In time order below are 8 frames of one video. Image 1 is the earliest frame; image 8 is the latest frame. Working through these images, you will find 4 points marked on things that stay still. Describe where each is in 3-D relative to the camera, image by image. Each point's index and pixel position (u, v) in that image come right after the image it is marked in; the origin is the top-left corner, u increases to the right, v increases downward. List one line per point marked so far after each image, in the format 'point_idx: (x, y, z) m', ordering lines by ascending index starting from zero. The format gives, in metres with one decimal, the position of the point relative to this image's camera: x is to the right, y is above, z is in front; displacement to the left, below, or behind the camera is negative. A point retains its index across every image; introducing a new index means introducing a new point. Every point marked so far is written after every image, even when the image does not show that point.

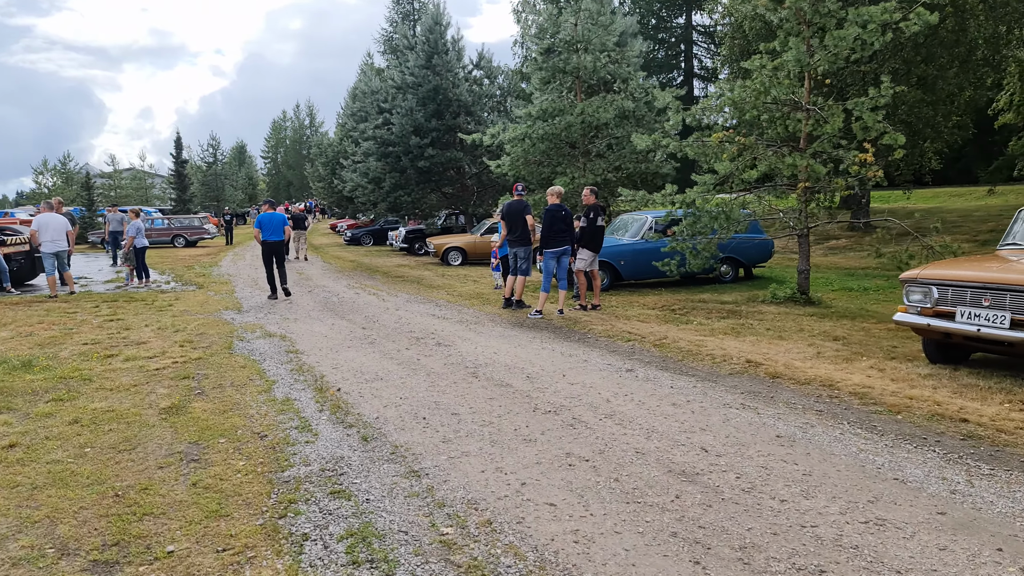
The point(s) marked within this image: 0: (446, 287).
0: (-1.3, 0.0, +13.5) m
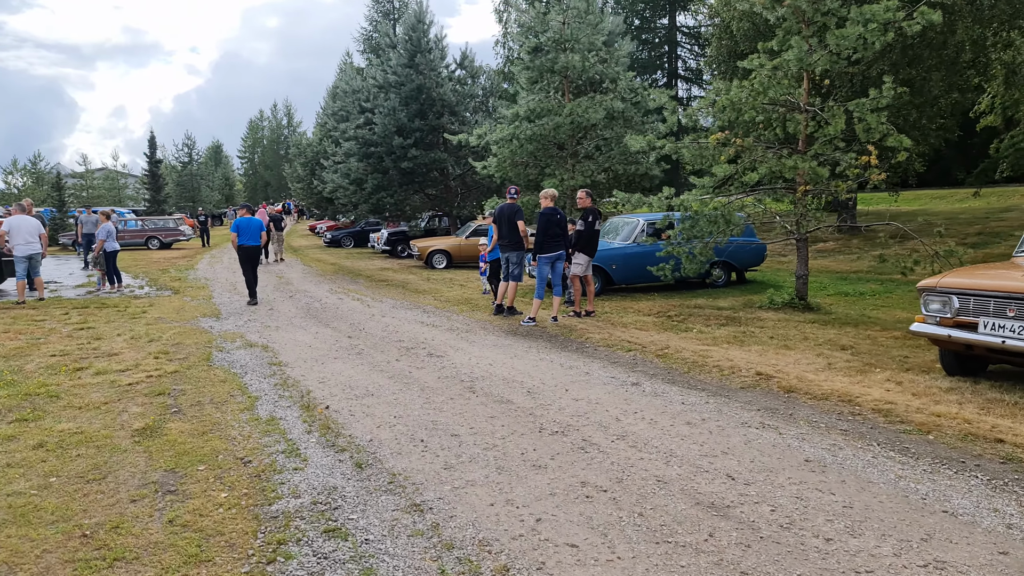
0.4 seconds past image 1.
0: (-1.5, -0.1, +13.2) m
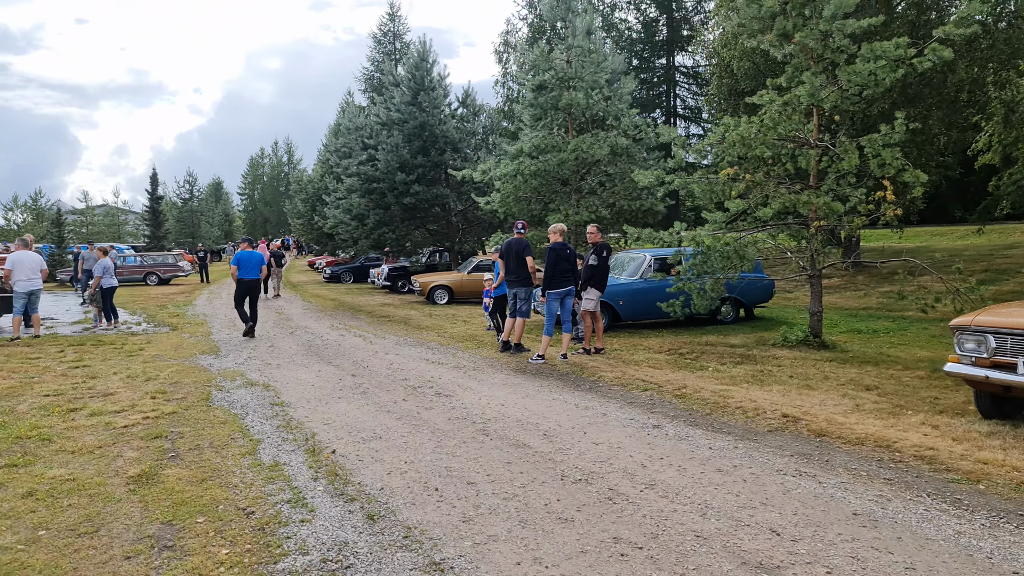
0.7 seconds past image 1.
0: (-1.4, -0.7, +12.9) m
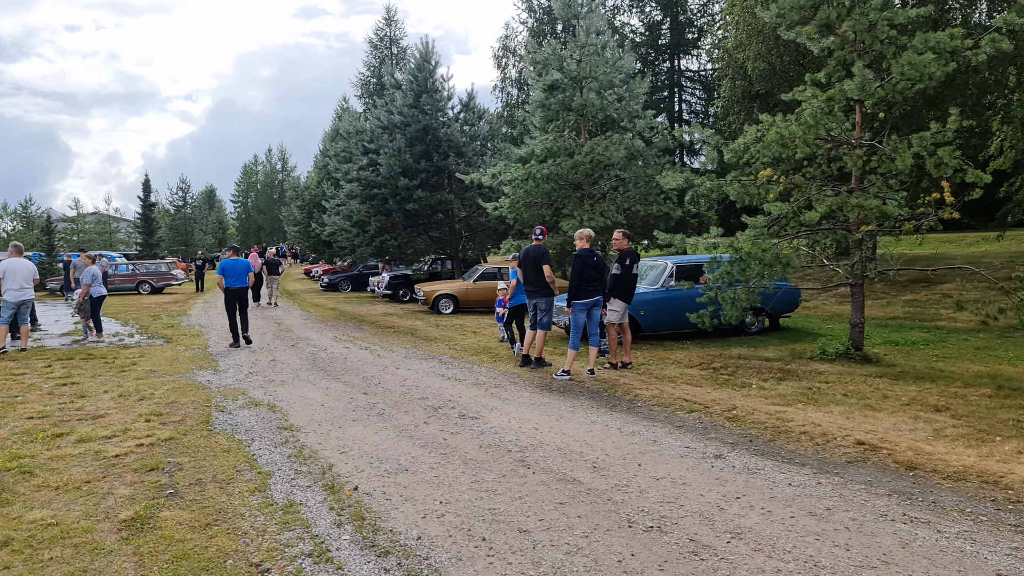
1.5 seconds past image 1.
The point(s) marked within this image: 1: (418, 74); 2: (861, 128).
0: (-1.2, -0.9, +12.3) m
1: (-2.7, +6.1, +19.9) m
2: (+4.1, +1.9, +8.1) m
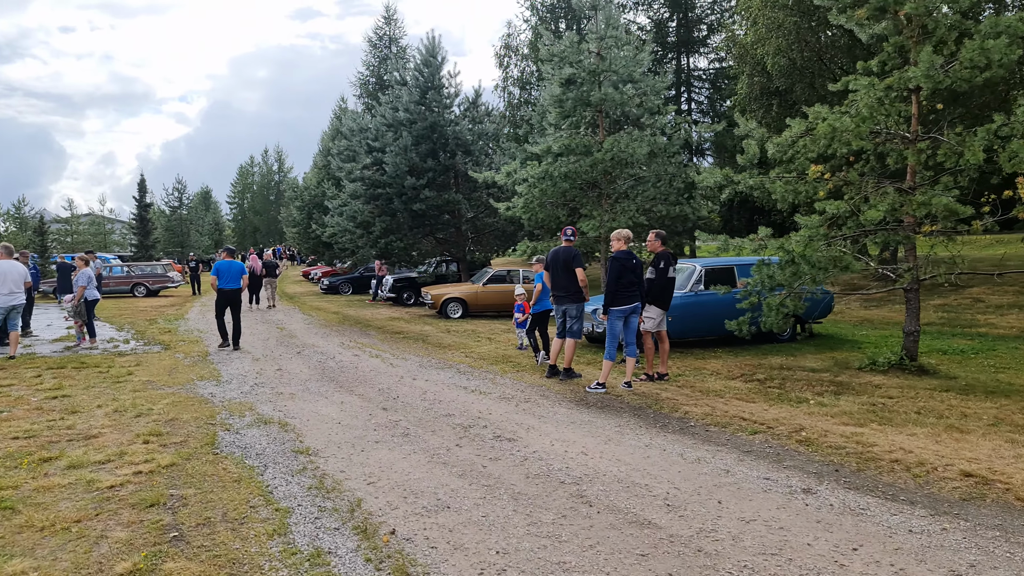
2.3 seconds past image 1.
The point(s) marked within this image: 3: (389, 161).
0: (-0.9, -1.0, +11.7) m
1: (-2.4, +6.0, +19.2) m
2: (+4.4, +1.8, +7.5) m
3: (-3.3, +3.4, +18.6) m
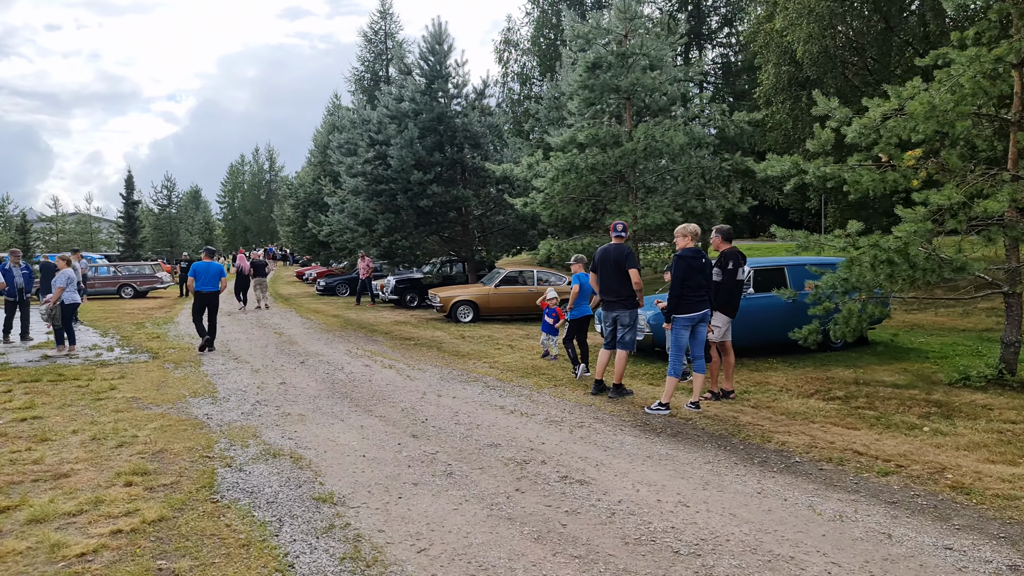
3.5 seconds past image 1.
0: (-0.5, -1.0, +10.6) m
1: (-2.1, +6.0, +18.1) m
2: (+4.8, +1.8, +6.5) m
3: (-3.0, +3.3, +17.5) m
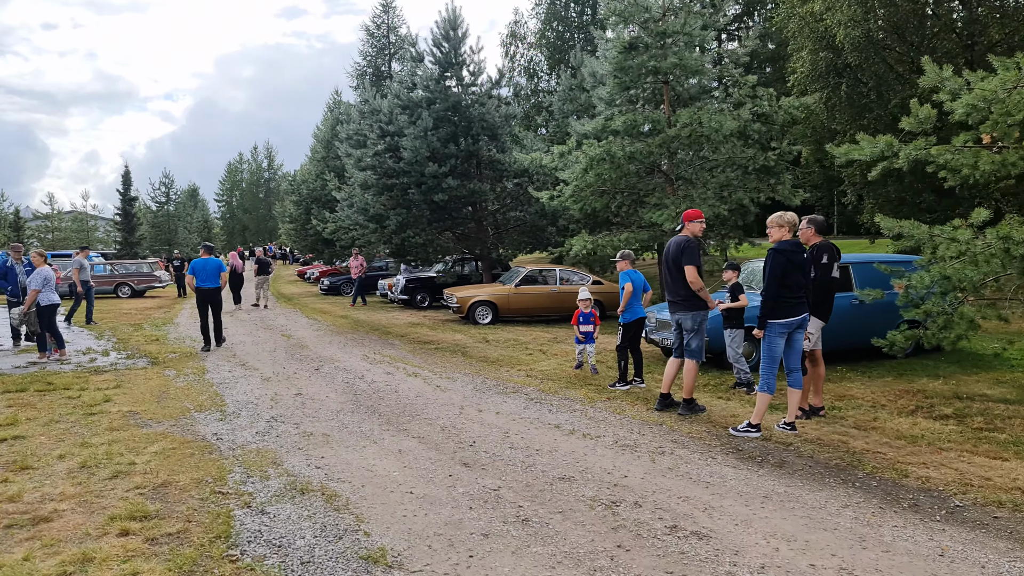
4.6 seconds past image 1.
0: (0.0, -1.0, +9.6) m
1: (-1.7, +6.0, +17.2) m
2: (+5.3, +1.8, +5.5) m
3: (-2.5, +3.3, +16.5) m
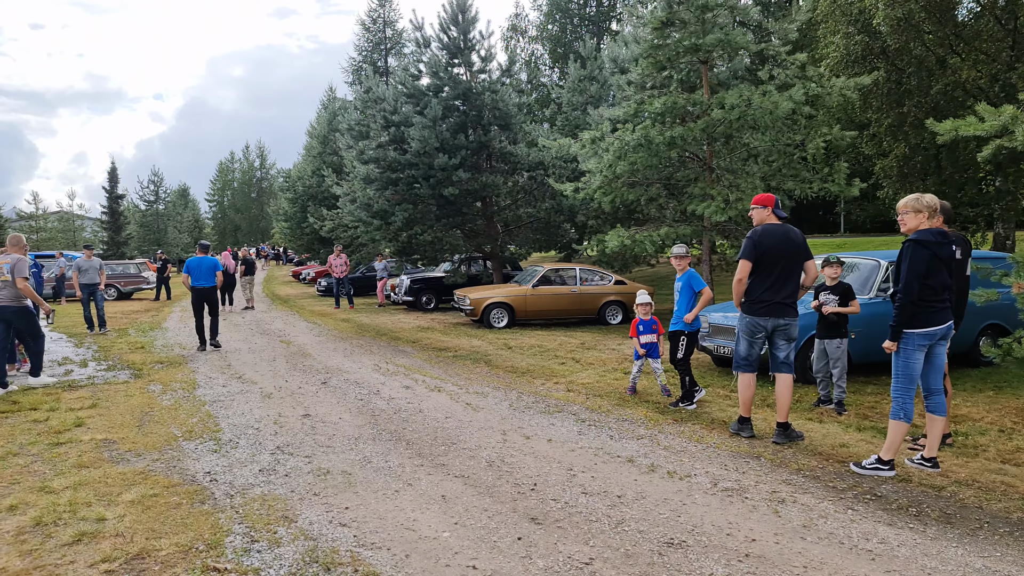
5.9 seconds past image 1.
0: (+0.4, -1.0, +8.5) m
1: (-1.4, +6.0, +16.0) m
2: (+5.8, +1.8, +4.5) m
3: (-2.2, +3.3, +15.4) m
